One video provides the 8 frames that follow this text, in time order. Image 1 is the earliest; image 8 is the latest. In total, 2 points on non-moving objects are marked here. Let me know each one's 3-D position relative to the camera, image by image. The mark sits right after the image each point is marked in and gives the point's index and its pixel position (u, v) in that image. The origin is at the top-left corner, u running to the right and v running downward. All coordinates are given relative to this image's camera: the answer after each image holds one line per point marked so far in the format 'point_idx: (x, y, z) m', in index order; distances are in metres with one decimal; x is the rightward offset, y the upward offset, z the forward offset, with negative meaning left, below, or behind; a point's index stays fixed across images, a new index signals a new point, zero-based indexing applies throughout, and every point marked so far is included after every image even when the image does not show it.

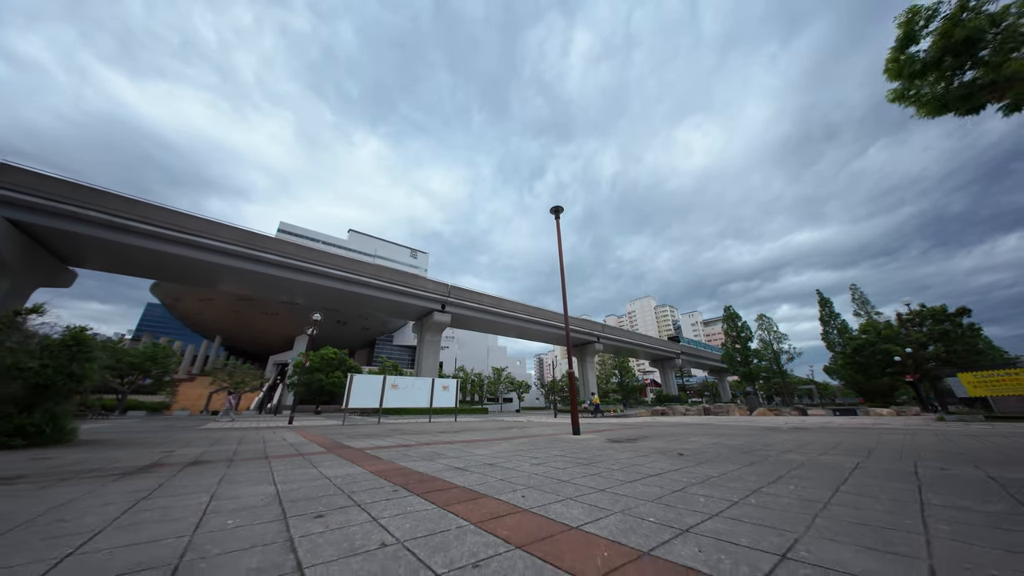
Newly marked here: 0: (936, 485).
0: (+5.6, -2.5, +4.4) m
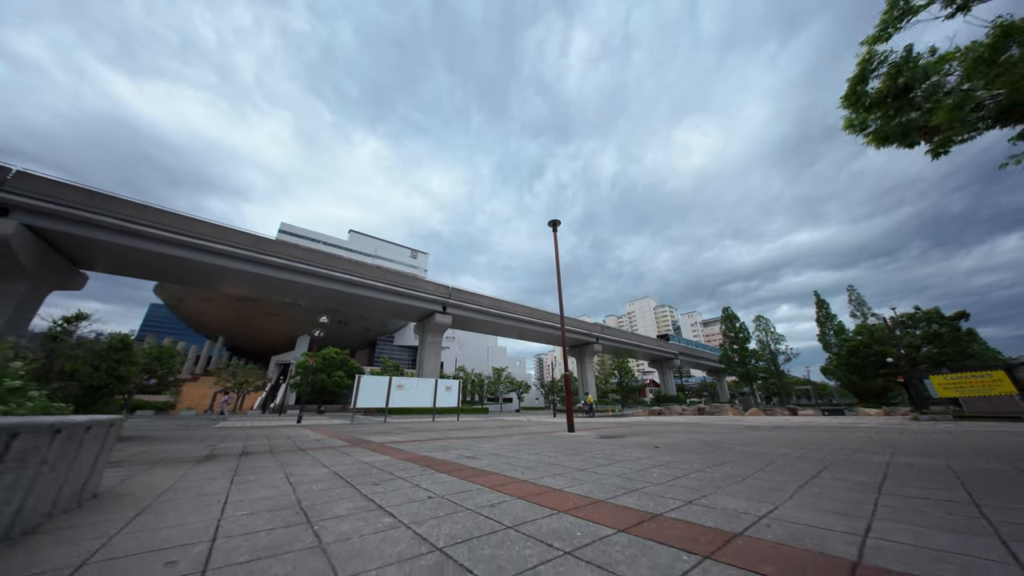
0: (+5.6, -2.7, +4.8) m
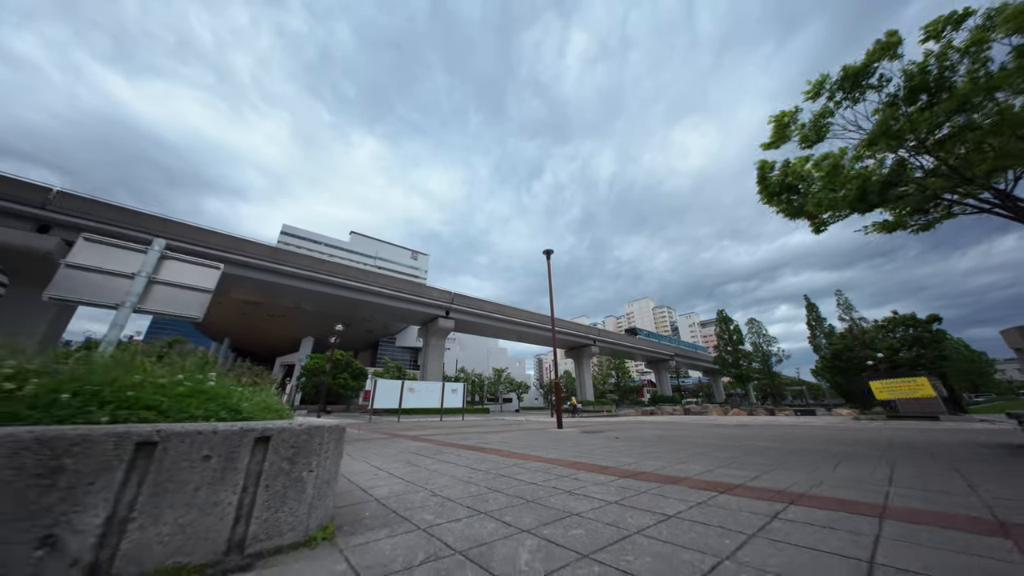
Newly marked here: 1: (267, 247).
0: (+5.6, -3.1, +5.9) m
1: (-13.8, +2.2, +19.2) m
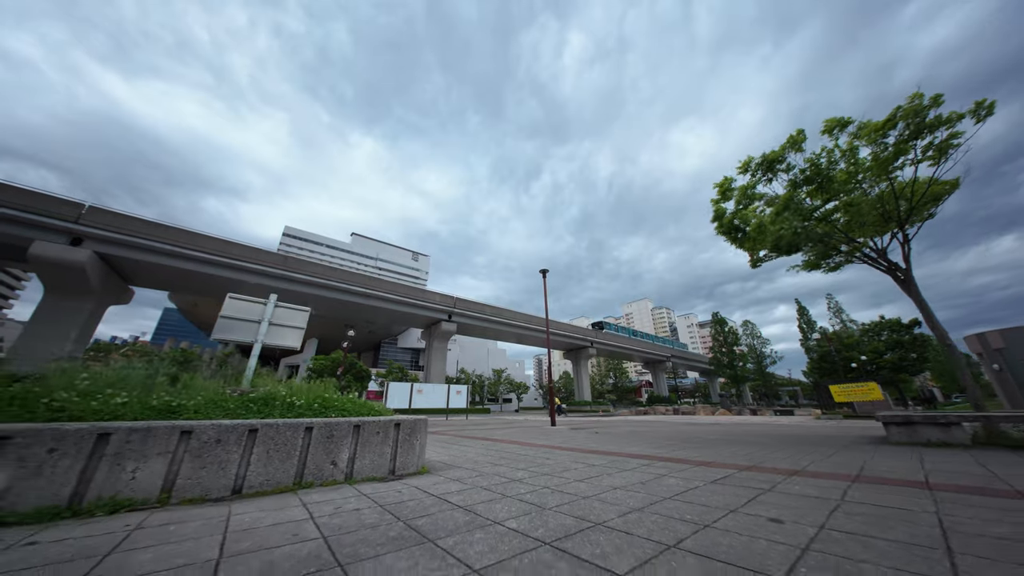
0: (+5.6, -3.5, +7.0) m
1: (-13.8, +1.9, +20.2) m
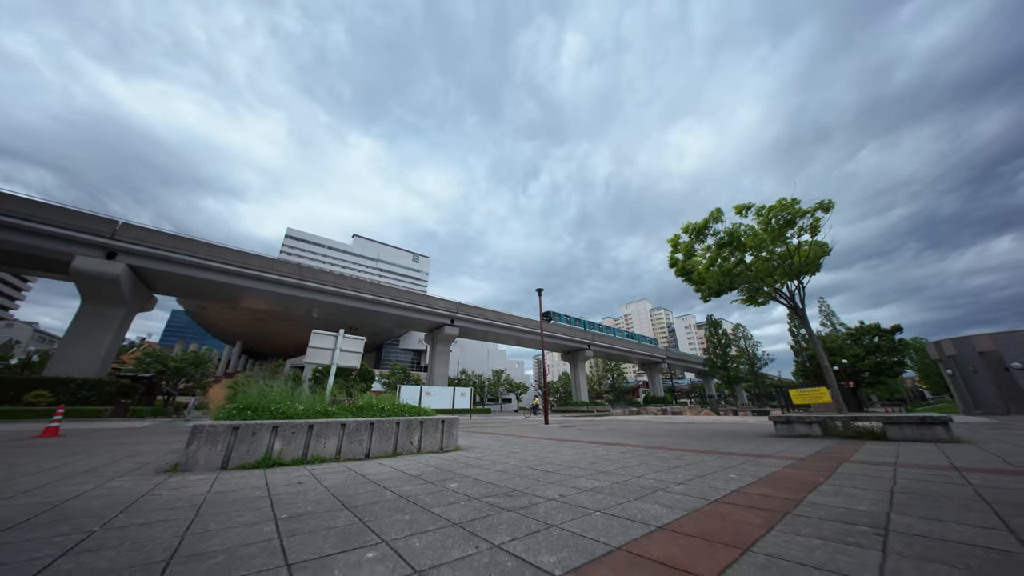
0: (+5.6, -4.0, +8.2) m
1: (-13.8, +1.4, +21.5) m
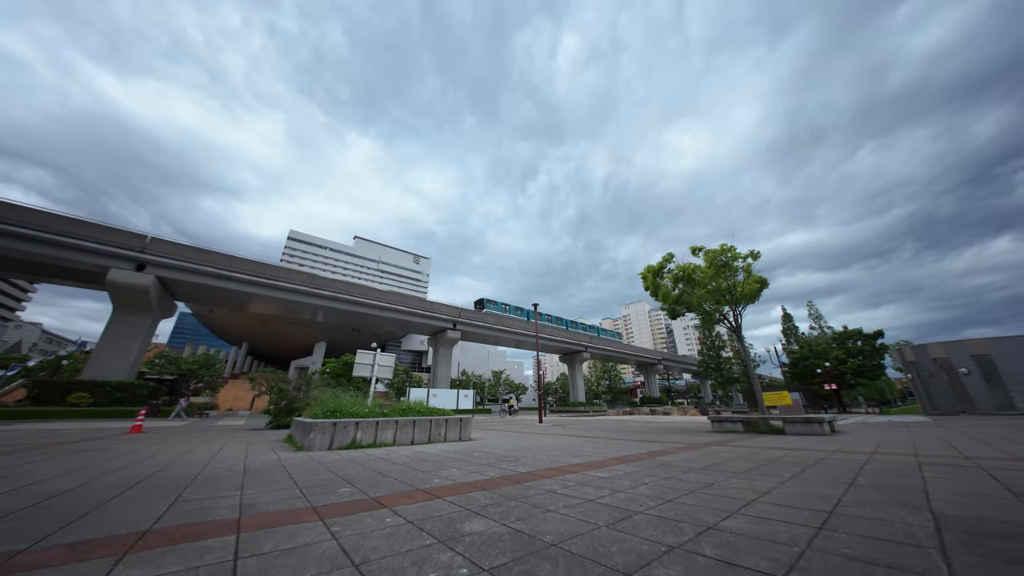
0: (+5.6, -4.5, +9.5) m
1: (-13.9, +0.9, +22.7) m
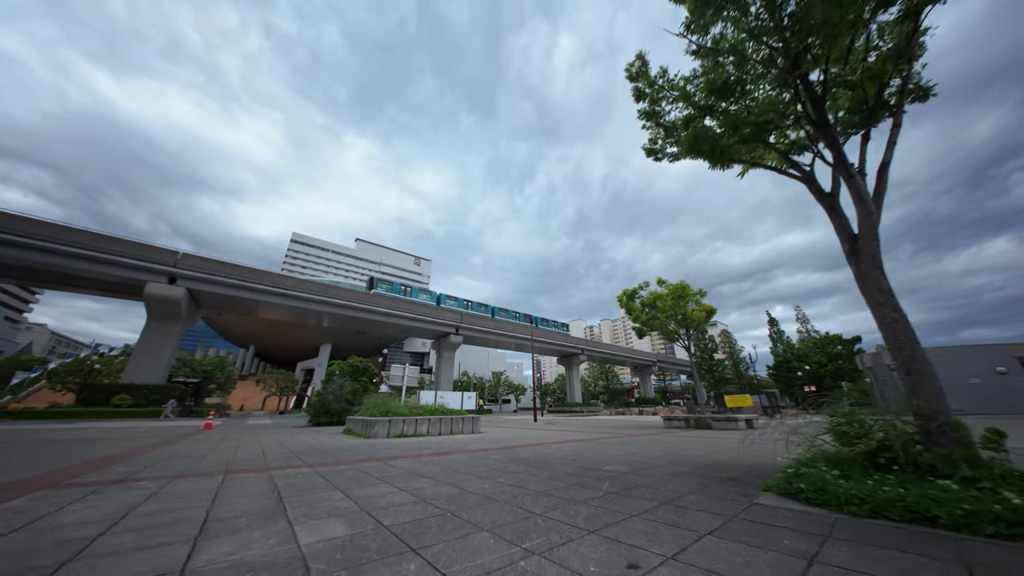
0: (+5.6, -5.1, +11.2) m
1: (-13.9, +0.3, +24.4) m
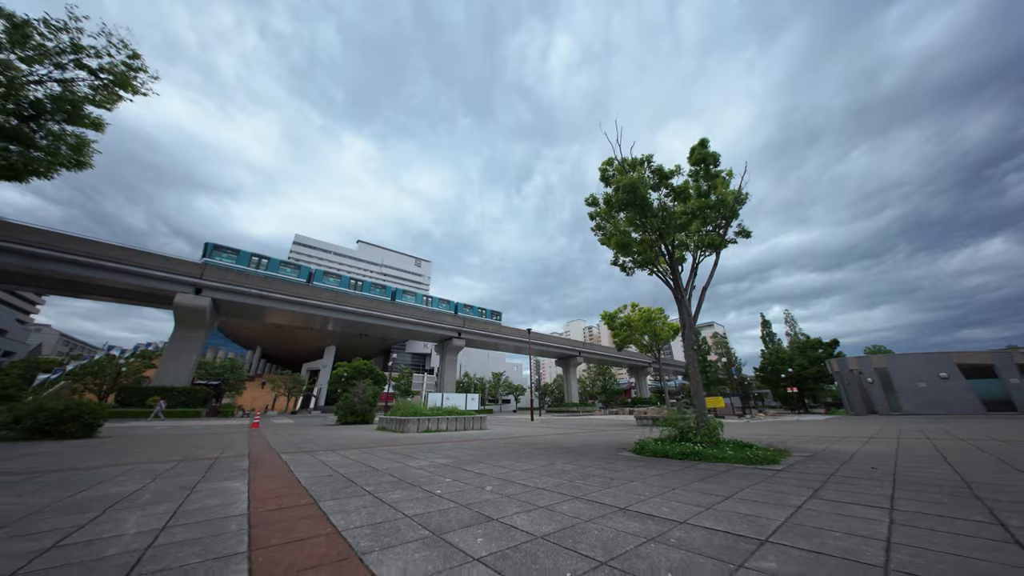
0: (+5.6, -5.7, +12.8) m
1: (-13.9, -0.3, +25.9) m
